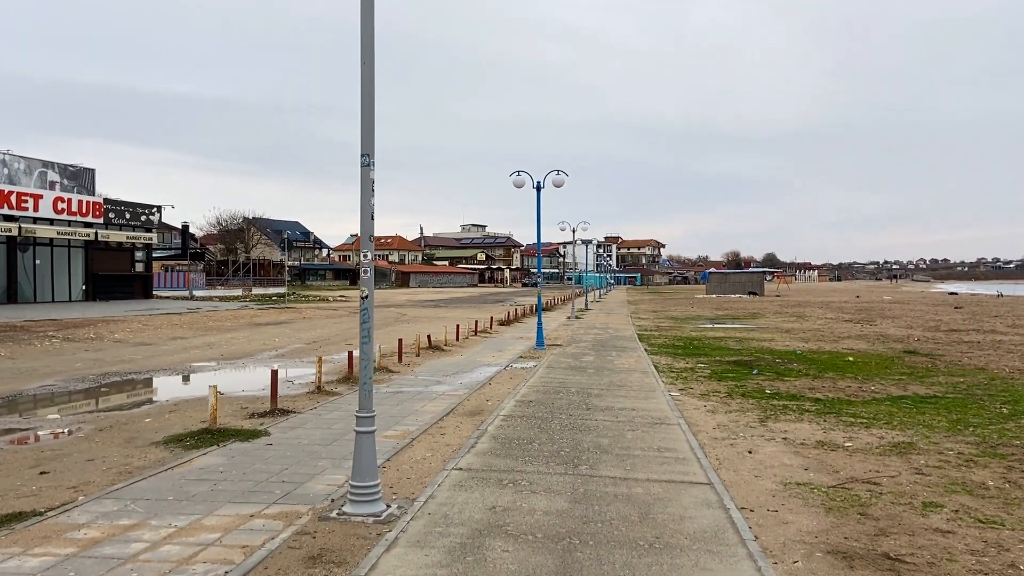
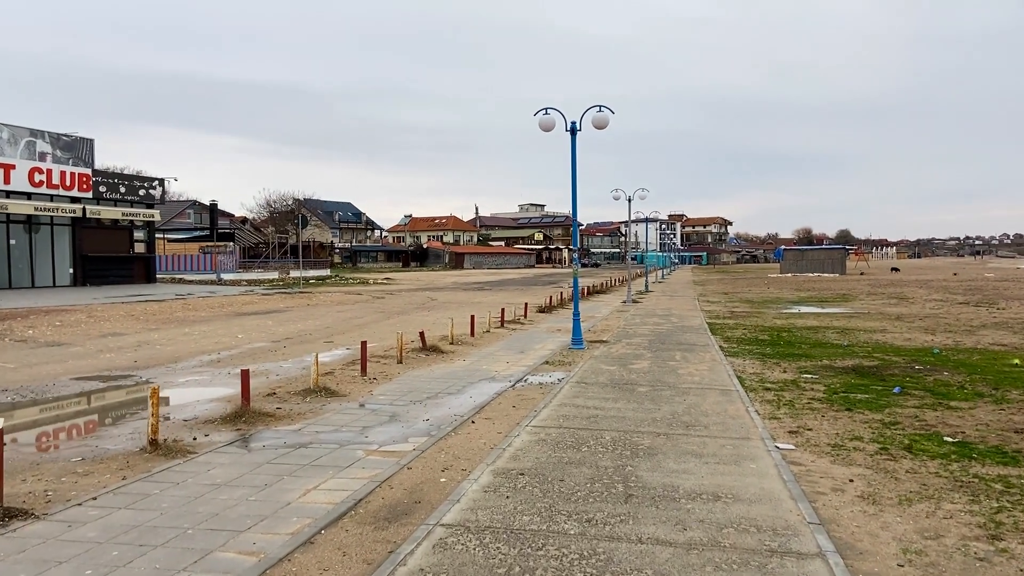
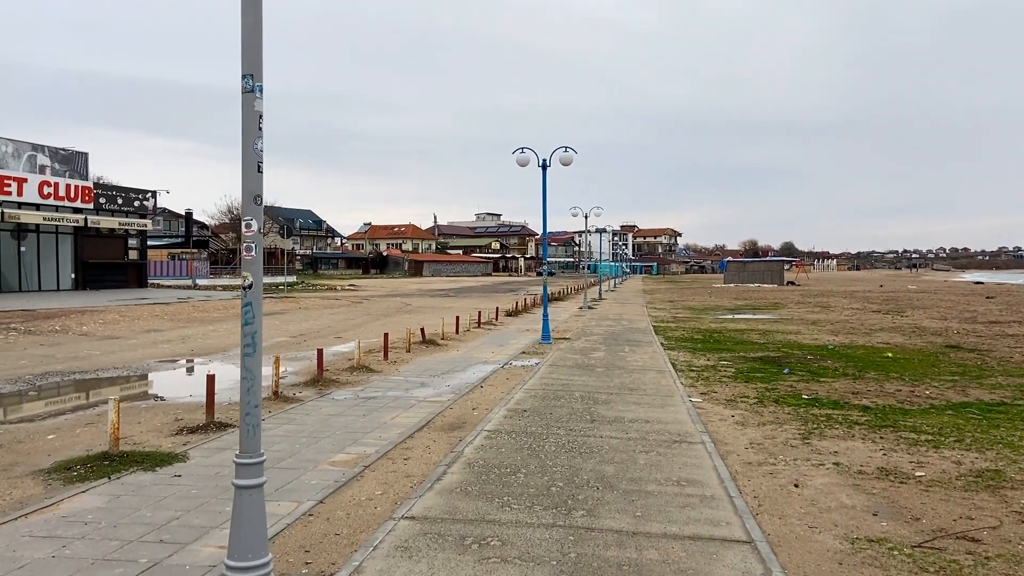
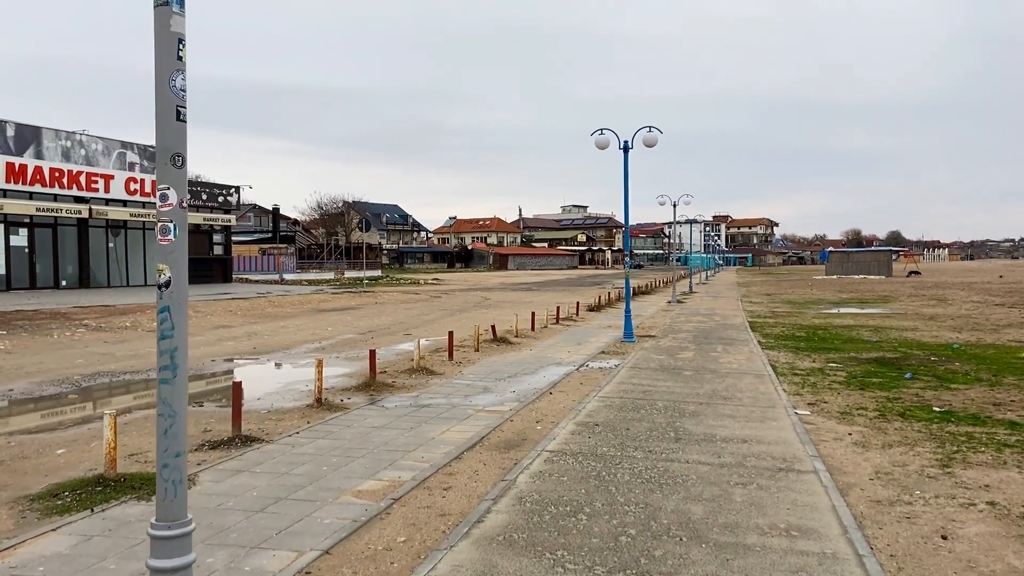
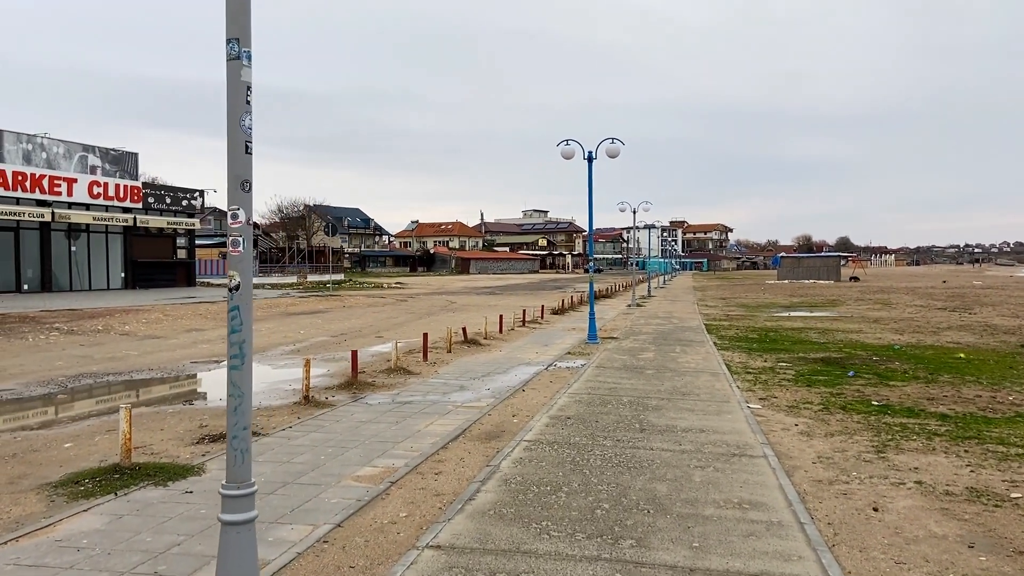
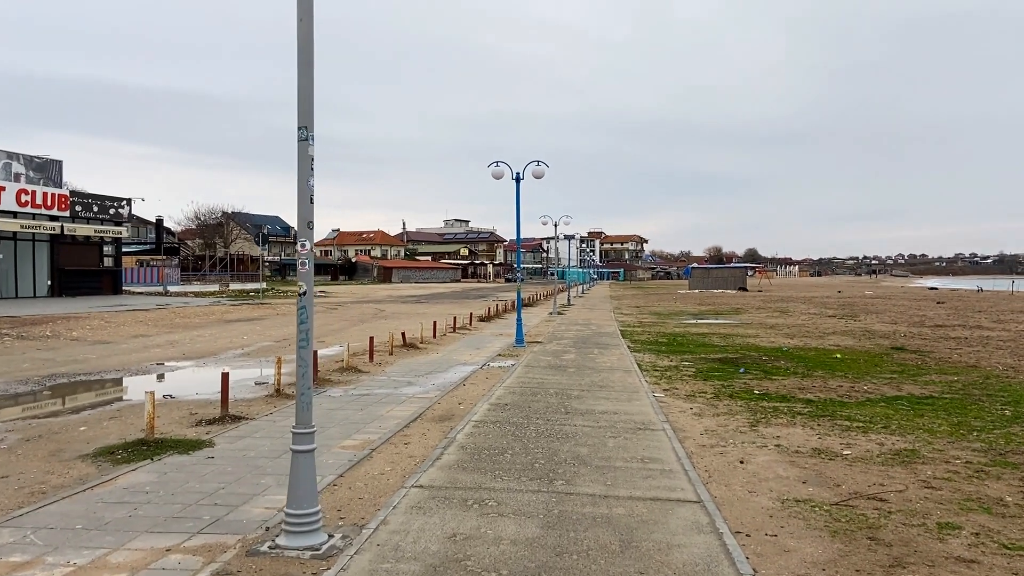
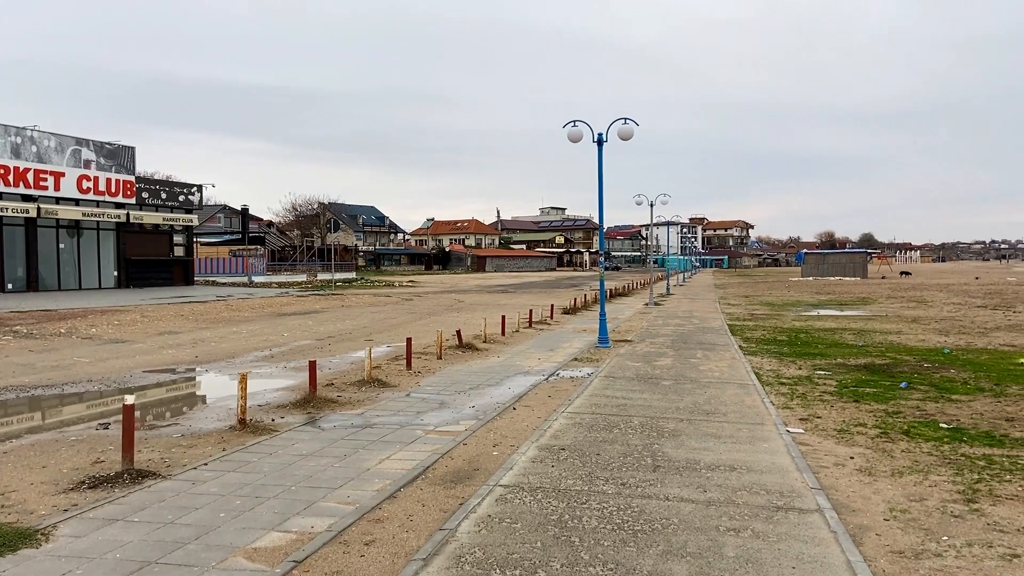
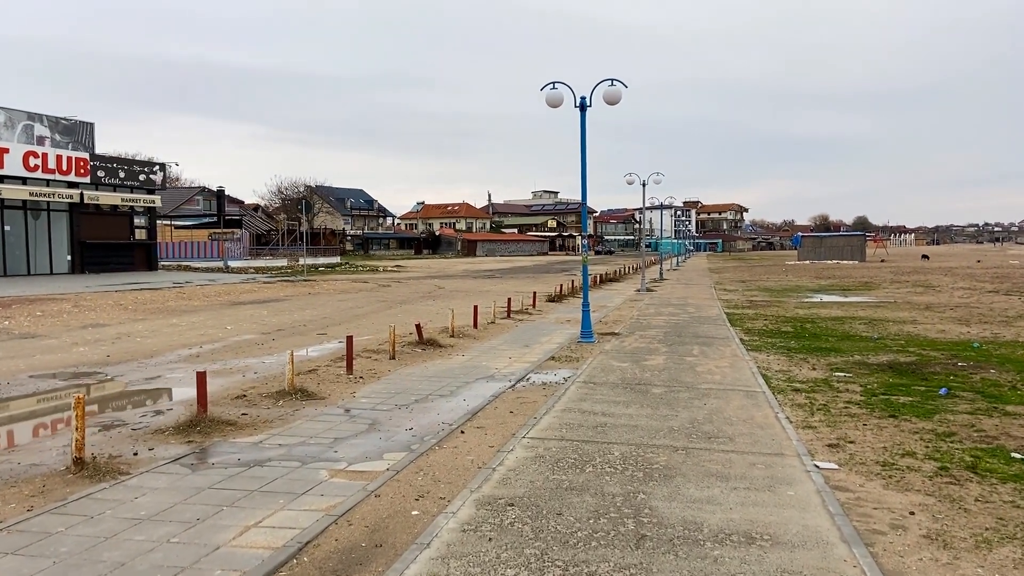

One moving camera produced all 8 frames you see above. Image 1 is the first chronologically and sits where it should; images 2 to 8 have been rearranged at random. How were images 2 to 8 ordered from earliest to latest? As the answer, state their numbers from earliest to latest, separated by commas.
6, 3, 5, 4, 7, 2, 8
